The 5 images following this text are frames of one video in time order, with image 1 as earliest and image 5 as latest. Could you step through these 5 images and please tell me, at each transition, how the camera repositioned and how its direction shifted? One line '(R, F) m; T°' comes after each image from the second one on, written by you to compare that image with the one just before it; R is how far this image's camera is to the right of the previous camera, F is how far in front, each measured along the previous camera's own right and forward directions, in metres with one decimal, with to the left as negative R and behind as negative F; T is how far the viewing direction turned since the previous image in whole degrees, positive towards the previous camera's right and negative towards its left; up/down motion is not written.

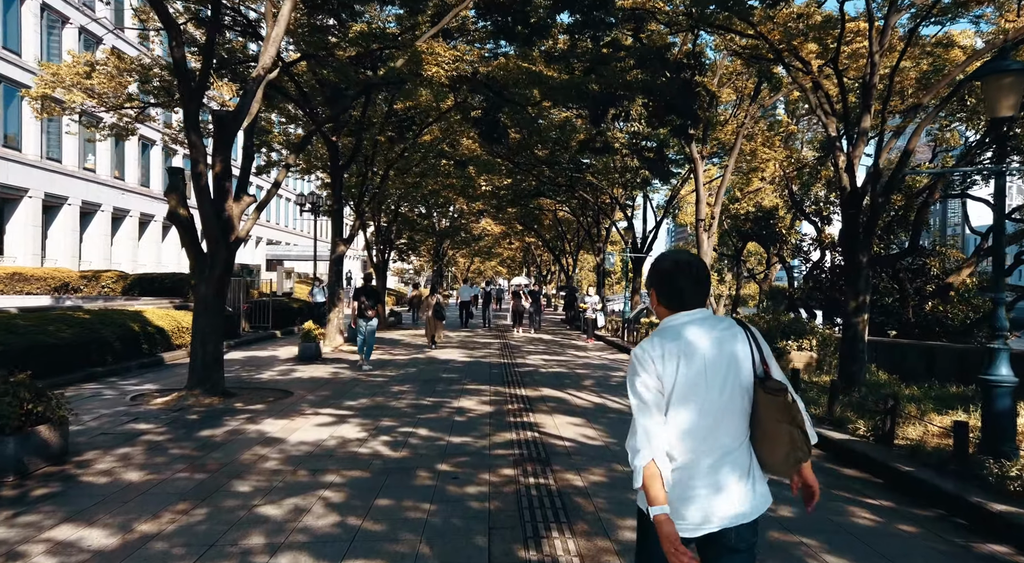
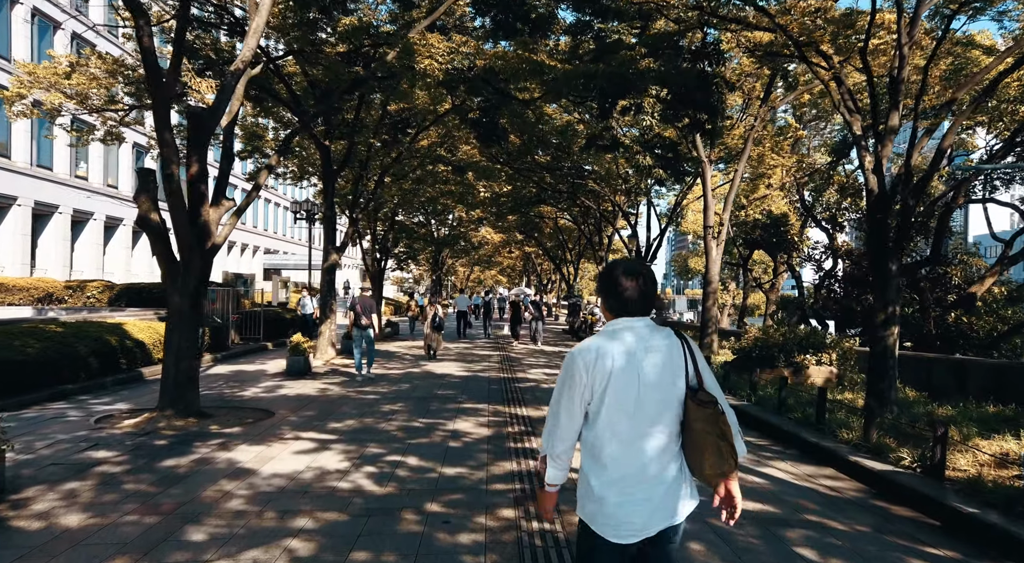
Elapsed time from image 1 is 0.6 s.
(0.0, +0.7) m; 0°
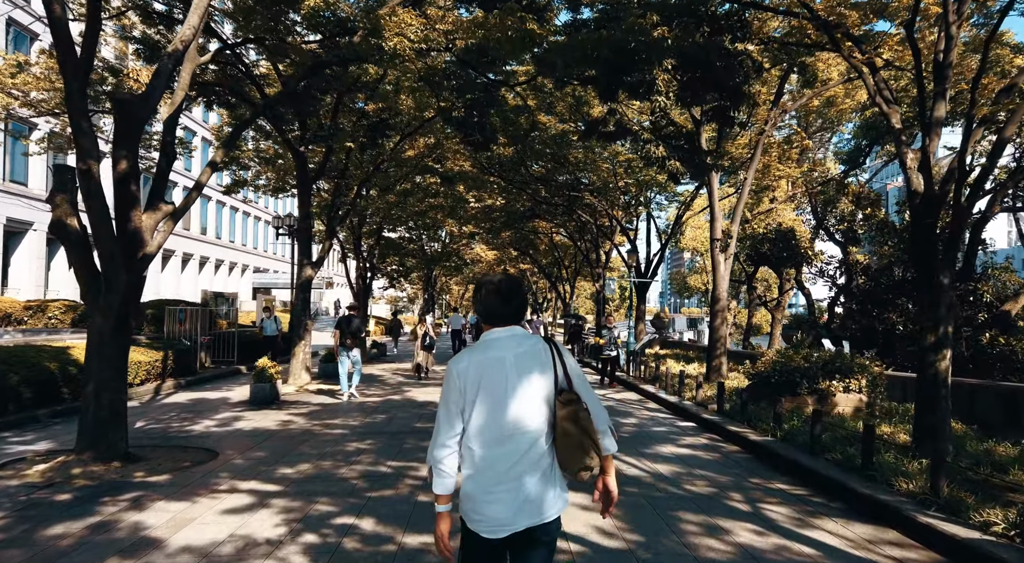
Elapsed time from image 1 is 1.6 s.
(+0.1, +1.2) m; 0°
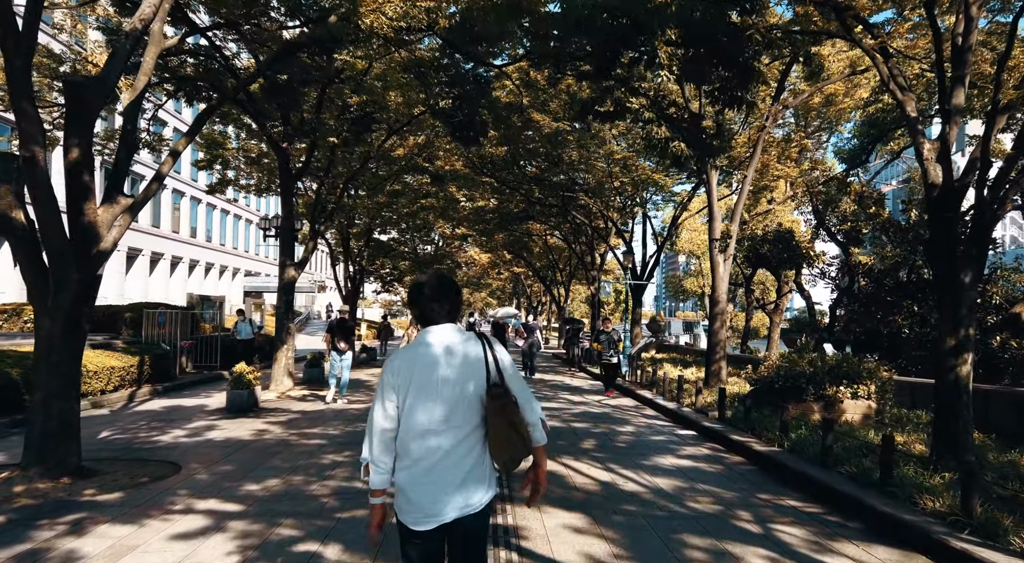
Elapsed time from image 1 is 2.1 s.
(+0.1, +0.5) m; 0°
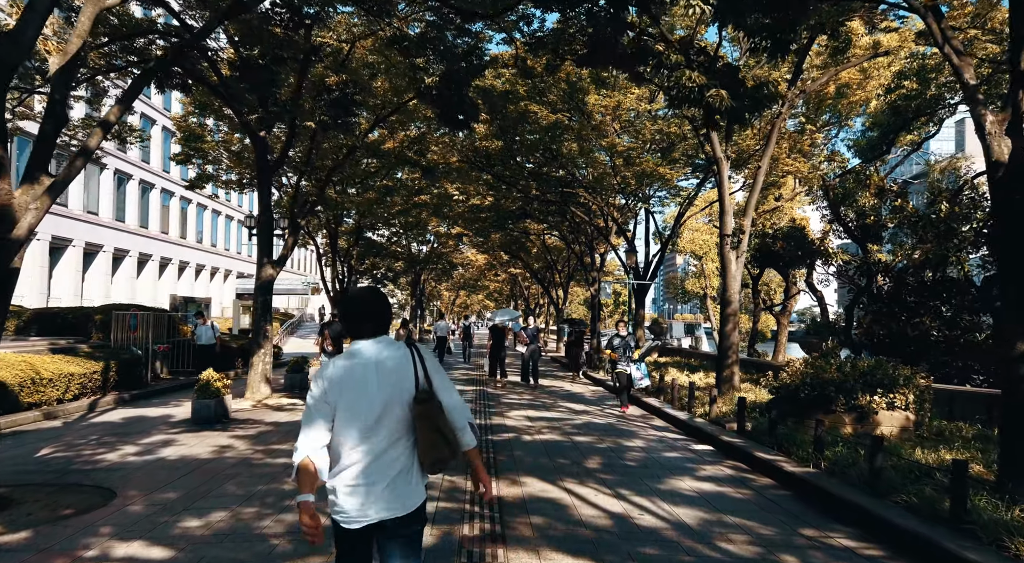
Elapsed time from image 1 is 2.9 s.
(0.0, +1.0) m; 0°
